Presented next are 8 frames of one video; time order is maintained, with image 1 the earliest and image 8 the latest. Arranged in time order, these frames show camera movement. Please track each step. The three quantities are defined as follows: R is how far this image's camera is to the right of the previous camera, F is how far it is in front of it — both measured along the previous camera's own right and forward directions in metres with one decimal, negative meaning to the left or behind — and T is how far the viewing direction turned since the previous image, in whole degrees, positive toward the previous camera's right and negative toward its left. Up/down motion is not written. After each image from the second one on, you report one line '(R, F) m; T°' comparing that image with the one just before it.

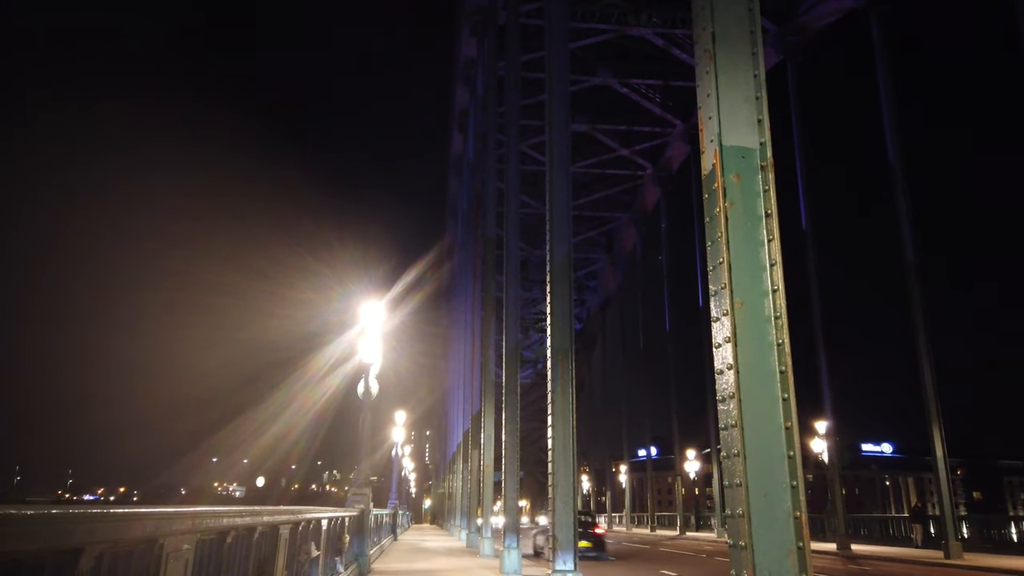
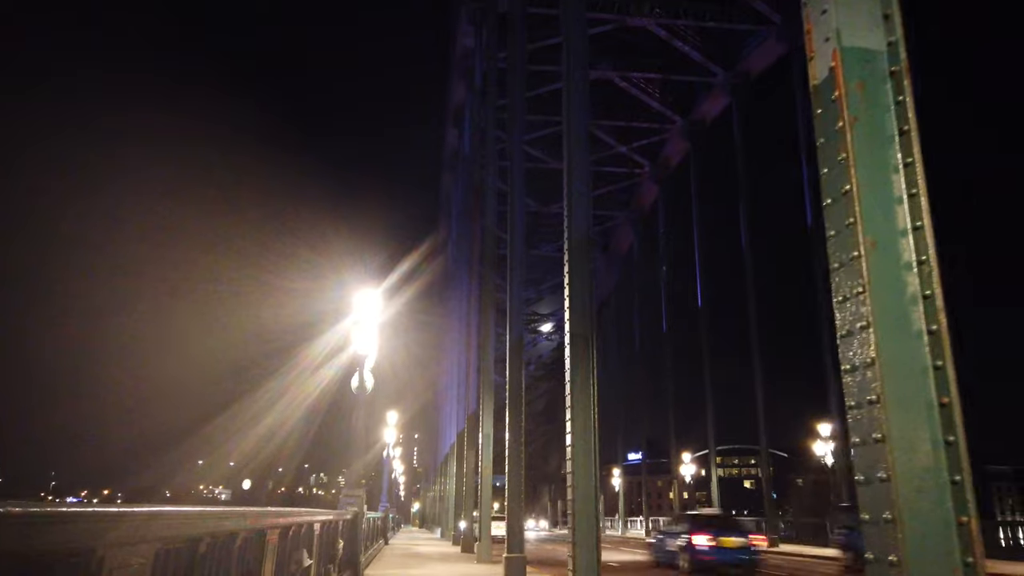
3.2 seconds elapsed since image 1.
(-0.3, +0.9) m; +1°
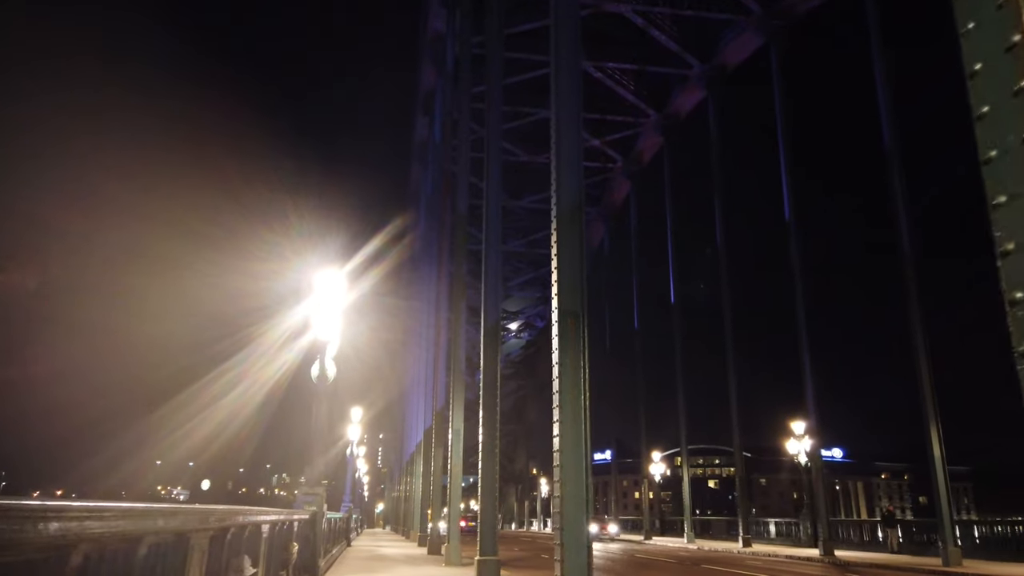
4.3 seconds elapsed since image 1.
(-0.2, +1.0) m; +3°
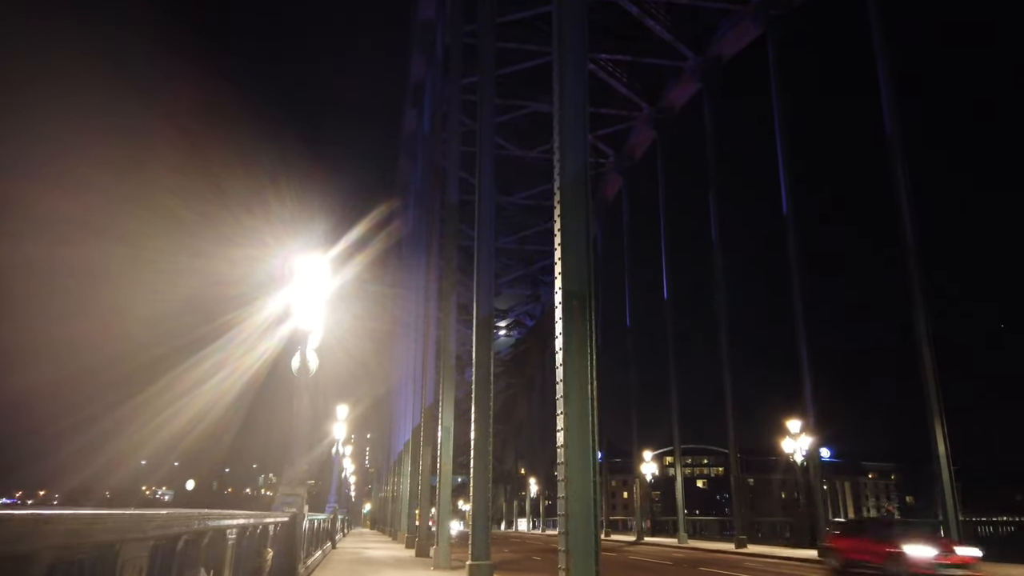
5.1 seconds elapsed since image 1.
(-0.1, +0.8) m; +1°
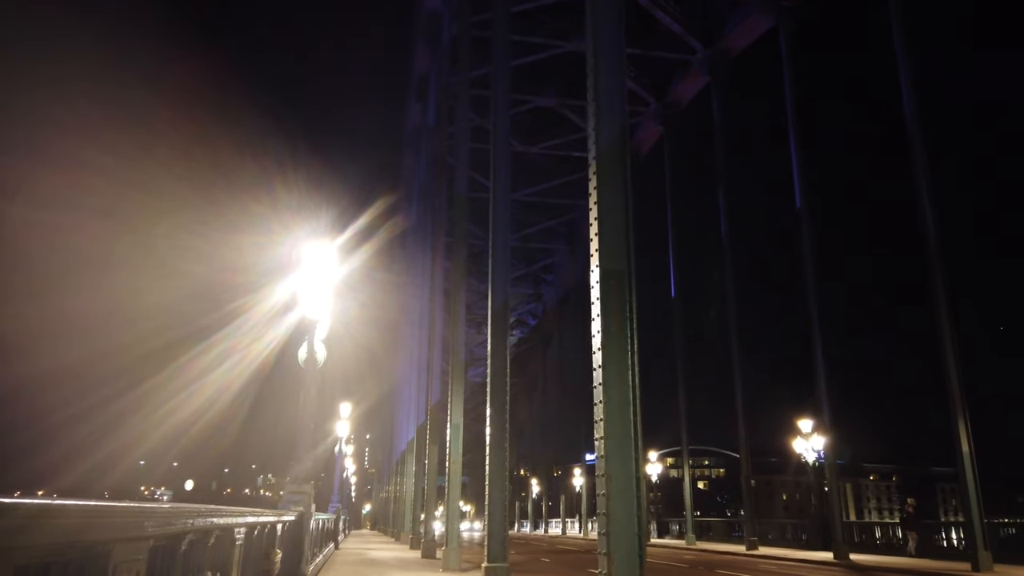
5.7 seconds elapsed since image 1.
(-0.3, +0.6) m; 0°
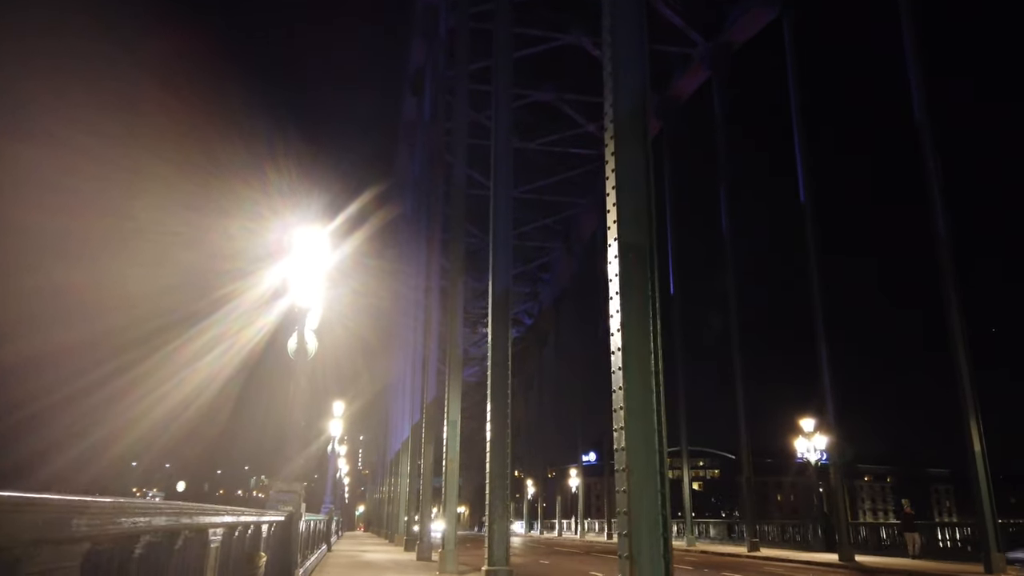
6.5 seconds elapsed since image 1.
(-0.1, +0.6) m; 0°
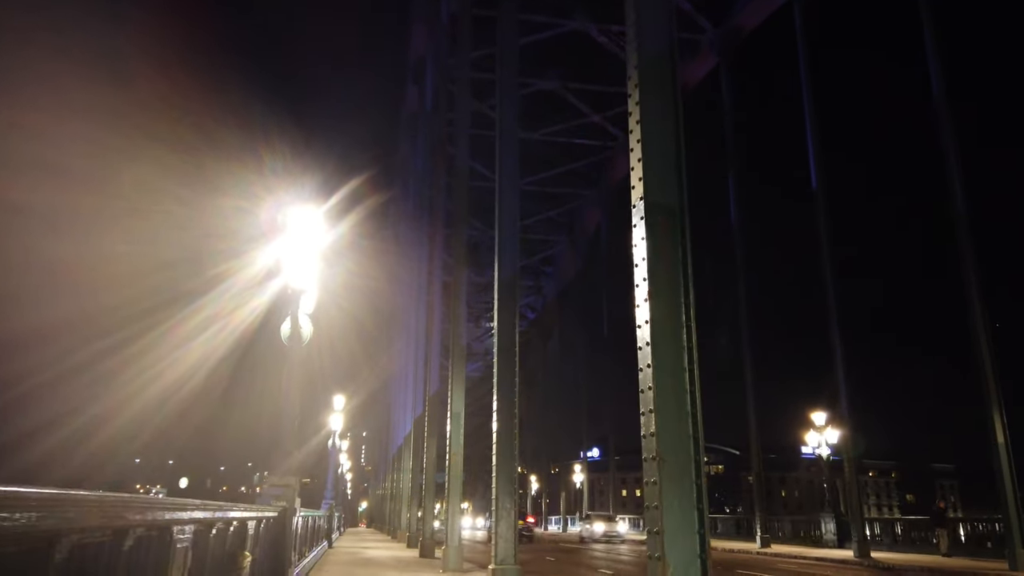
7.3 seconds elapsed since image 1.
(-0.1, +0.6) m; 0°
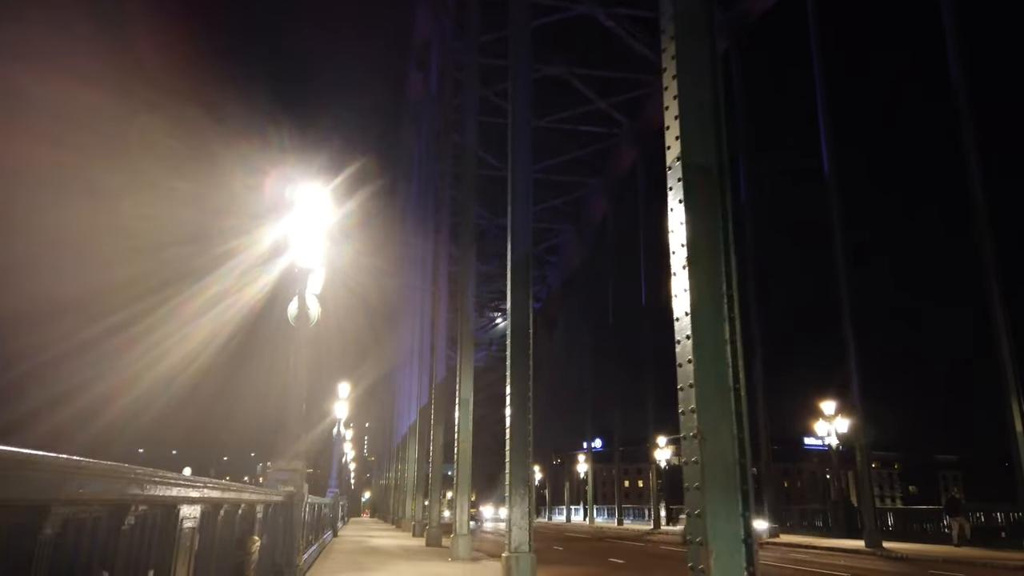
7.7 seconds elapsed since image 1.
(-0.2, +0.3) m; 0°
